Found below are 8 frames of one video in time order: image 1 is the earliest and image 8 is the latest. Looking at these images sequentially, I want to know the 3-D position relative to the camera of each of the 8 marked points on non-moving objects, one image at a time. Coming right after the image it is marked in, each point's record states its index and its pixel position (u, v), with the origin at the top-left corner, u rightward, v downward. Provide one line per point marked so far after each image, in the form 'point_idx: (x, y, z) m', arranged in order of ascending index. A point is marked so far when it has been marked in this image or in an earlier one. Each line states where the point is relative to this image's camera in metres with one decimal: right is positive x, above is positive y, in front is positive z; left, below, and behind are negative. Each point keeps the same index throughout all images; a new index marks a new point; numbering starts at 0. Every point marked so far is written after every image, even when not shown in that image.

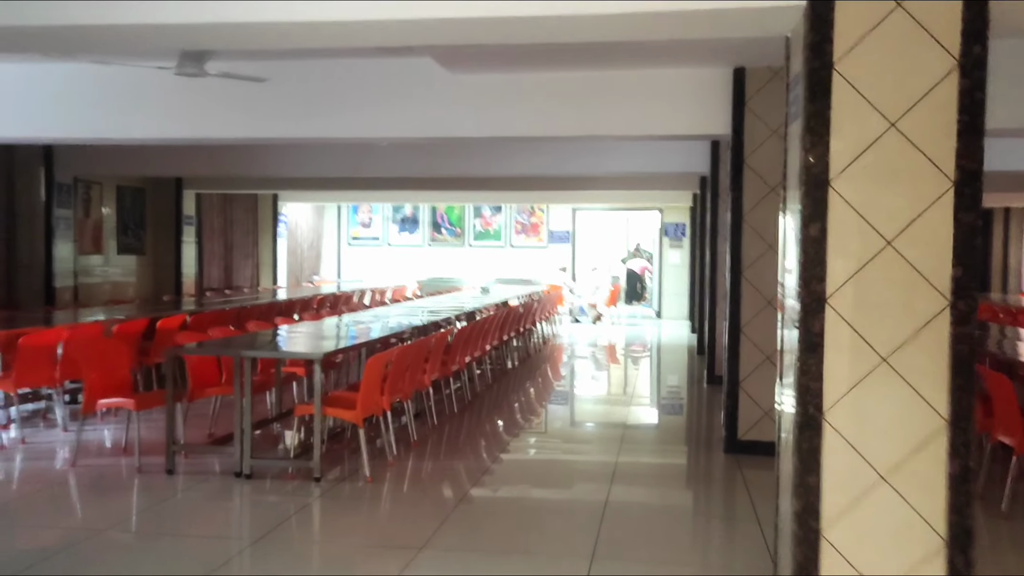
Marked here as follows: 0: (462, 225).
0: (-1.1, +1.3, +17.5) m
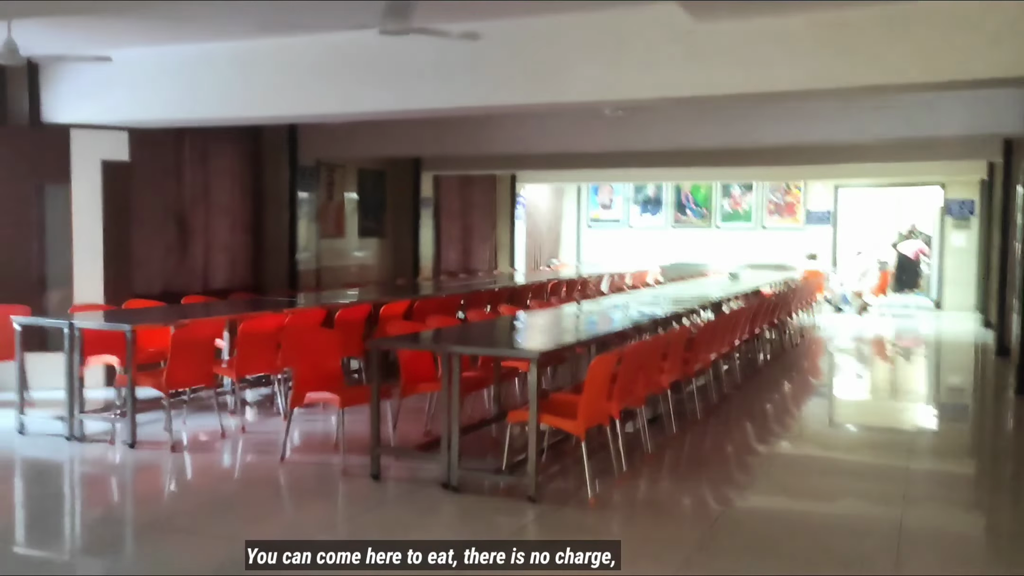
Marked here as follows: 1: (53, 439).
0: (+3.6, +1.6, +16.3) m
1: (-2.9, -1.0, +5.6) m
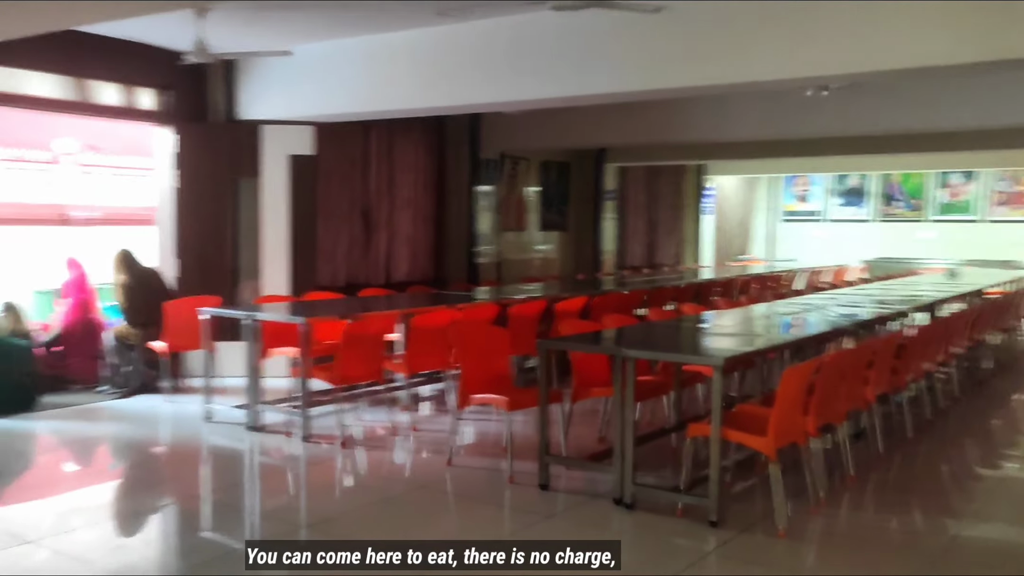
0: (+6.8, +1.6, +14.8) m
1: (-1.8, -0.9, +5.7) m
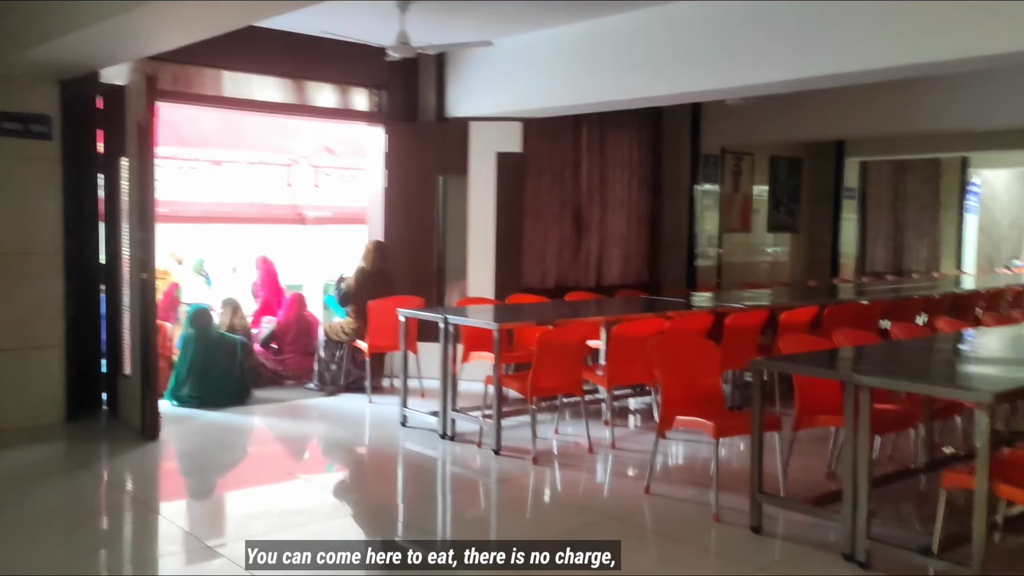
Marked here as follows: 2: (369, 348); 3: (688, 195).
0: (+10.2, +1.4, +12.1) m
1: (-0.5, -0.9, +5.6) m
2: (-1.0, -0.4, +6.3) m
3: (+1.9, +1.0, +9.3) m
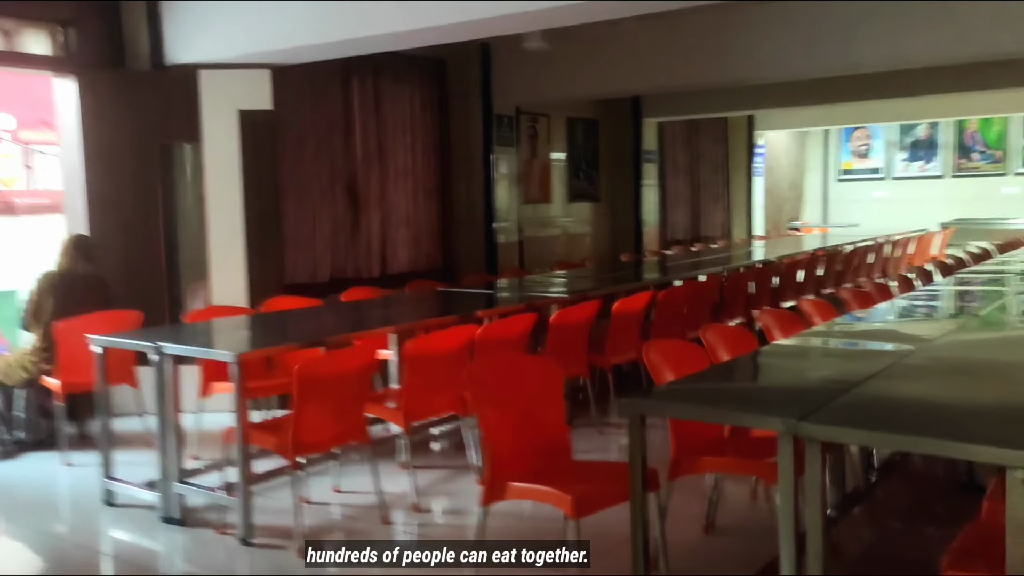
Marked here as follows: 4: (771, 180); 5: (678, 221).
0: (+7.1, +2.1, +12.7) m
1: (-1.6, -1.0, +3.8) m
2: (-2.3, -0.5, +4.4) m
3: (-0.3, +1.1, +8.0) m
4: (+3.8, +1.6, +12.9) m
5: (+2.0, +0.8, +10.7) m
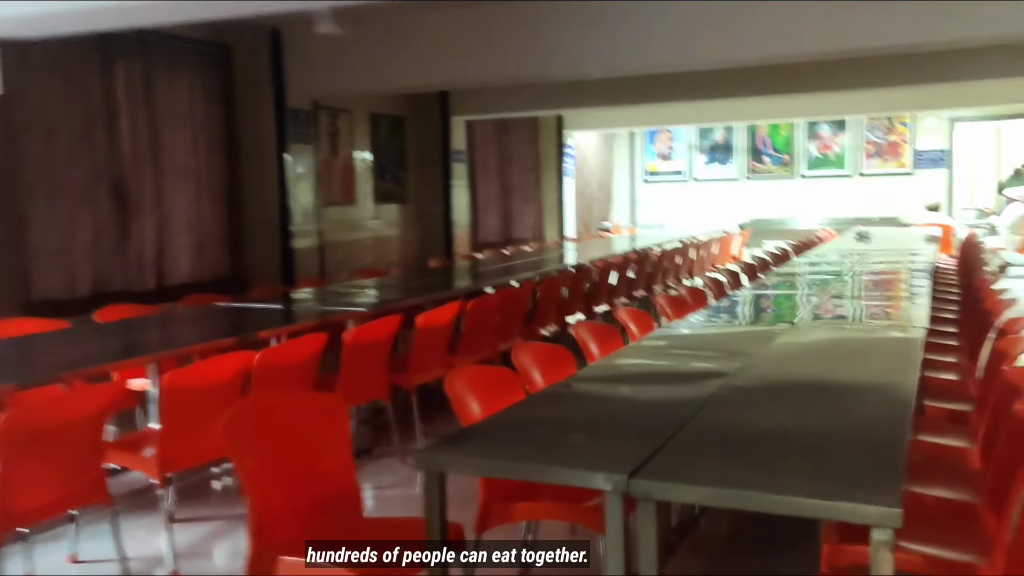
0: (+4.3, +2.1, +13.4) m
1: (-2.3, -1.1, +2.9) m
2: (-3.1, -0.6, +3.3) m
3: (-2.0, +1.0, +7.2) m
4: (+1.0, +1.6, +12.9) m
5: (-0.3, +0.8, +10.4) m
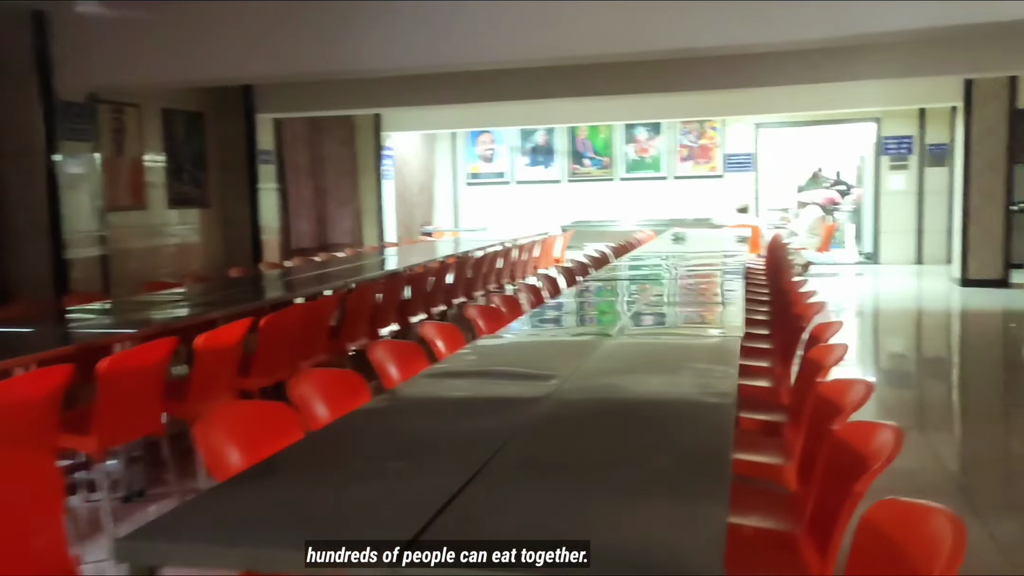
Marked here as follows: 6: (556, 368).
0: (+1.5, +2.1, +13.6) m
1: (-2.9, -1.2, +2.1) m
2: (-3.8, -0.8, +2.3) m
3: (-3.4, +0.9, +6.3) m
4: (-1.6, +1.5, +12.4) m
5: (-2.3, +0.7, +9.8) m
6: (+0.2, -0.3, +3.2) m
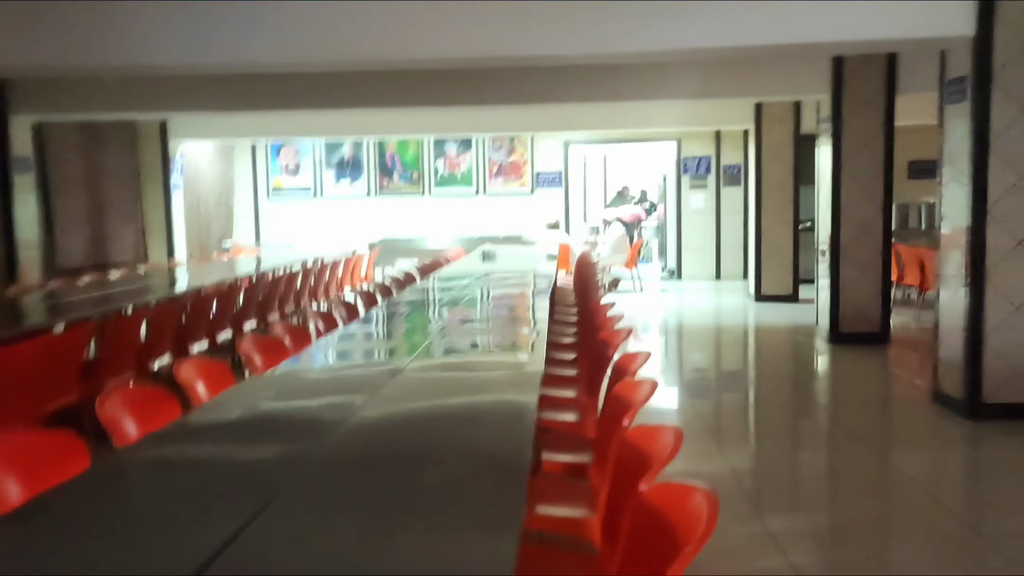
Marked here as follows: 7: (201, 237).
0: (-1.4, +1.8, +13.2) m
1: (-3.3, -1.3, +1.0) m
2: (-4.2, -0.9, +1.1) m
3: (-4.7, +0.7, +5.1) m
4: (-4.2, +1.2, +11.5) m
5: (-4.4, +0.4, +8.7) m
6: (-0.5, -0.4, +2.7) m
7: (-4.2, +0.7, +11.8) m
